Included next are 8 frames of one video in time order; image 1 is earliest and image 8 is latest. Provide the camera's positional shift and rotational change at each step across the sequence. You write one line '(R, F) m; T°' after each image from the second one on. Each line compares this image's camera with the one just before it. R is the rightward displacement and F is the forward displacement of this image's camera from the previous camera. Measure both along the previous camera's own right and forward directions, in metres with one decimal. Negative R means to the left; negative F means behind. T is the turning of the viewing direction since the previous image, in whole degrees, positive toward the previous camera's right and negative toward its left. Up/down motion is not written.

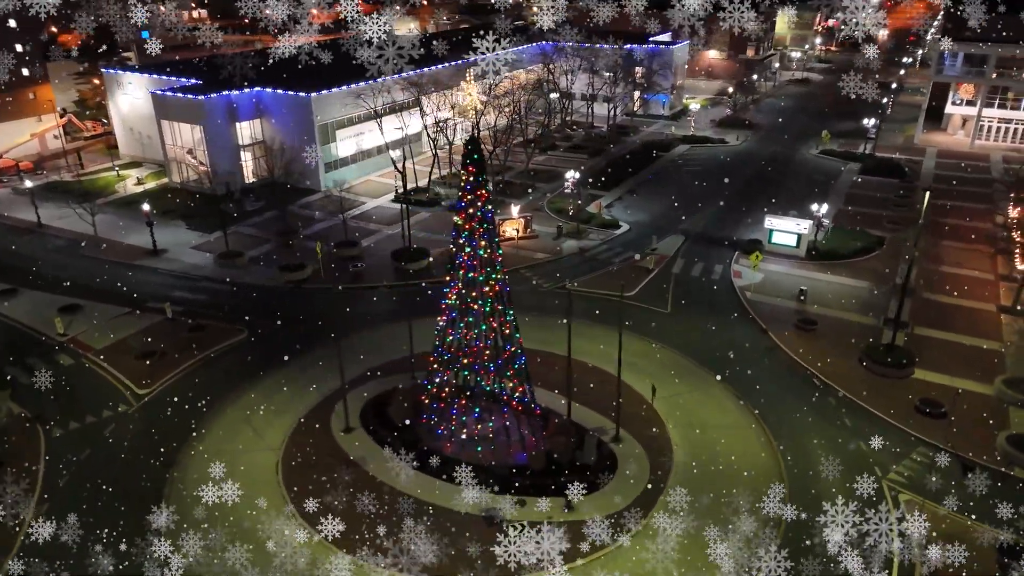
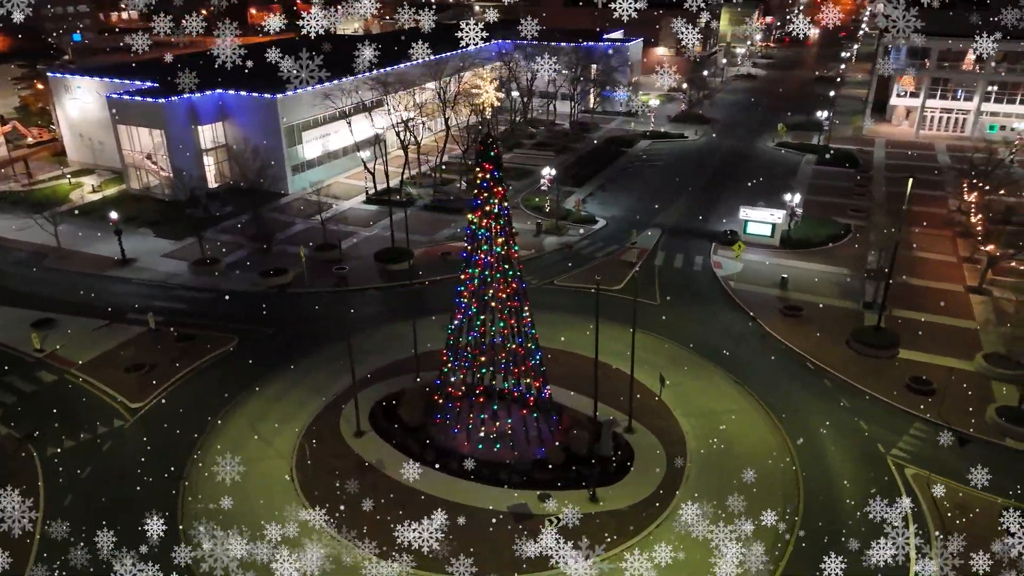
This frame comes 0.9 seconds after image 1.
(-1.9, +0.1) m; +4°
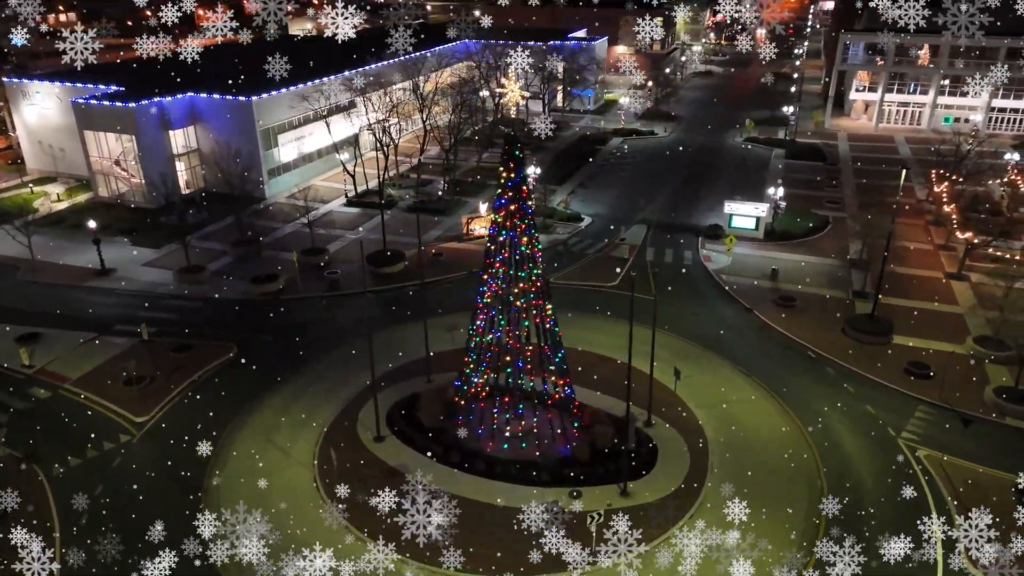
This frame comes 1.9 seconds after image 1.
(-1.9, +0.1) m; +3°
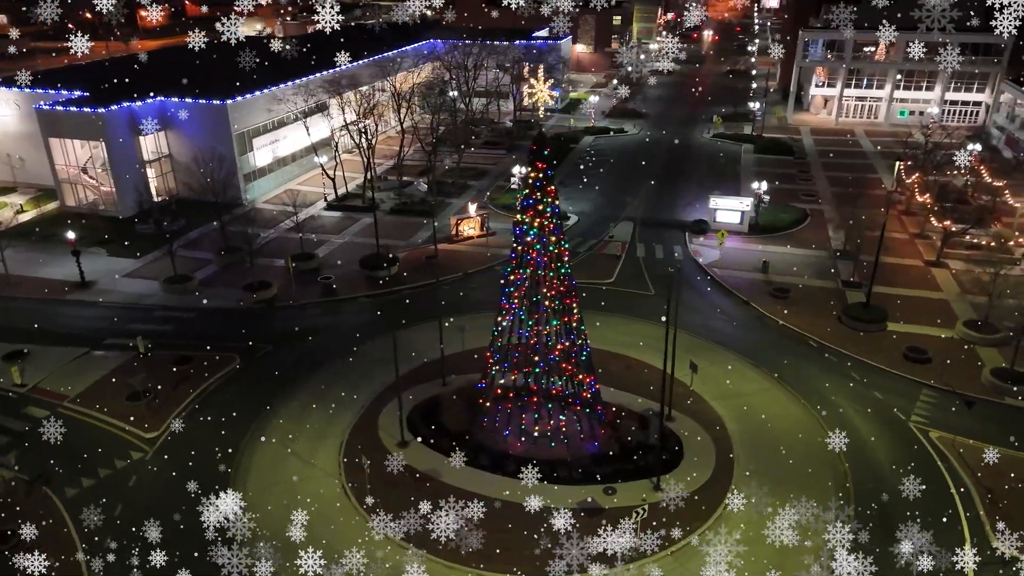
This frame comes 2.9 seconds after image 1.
(-2.1, +0.1) m; +4°
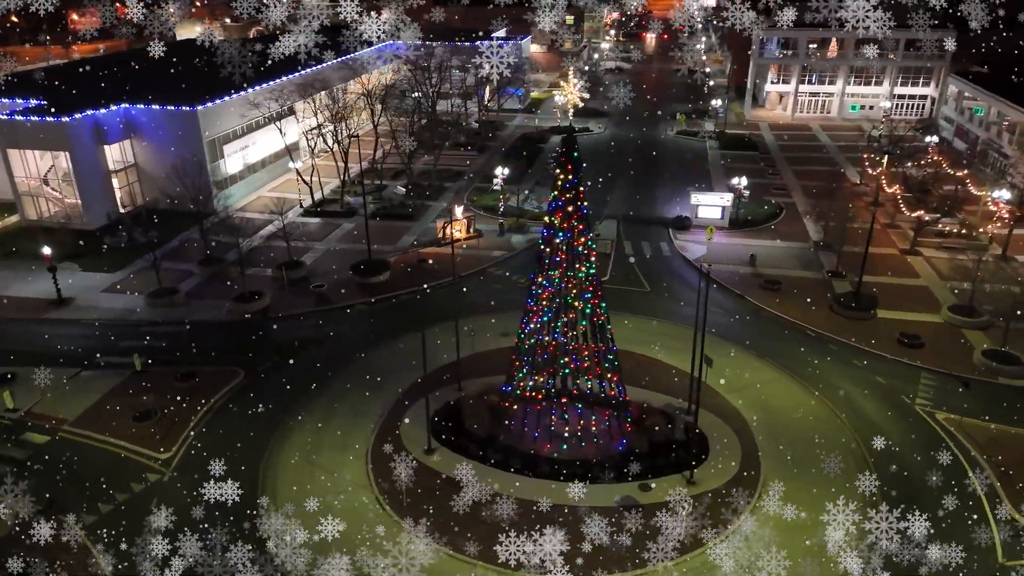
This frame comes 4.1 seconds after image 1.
(-2.3, +0.1) m; +4°
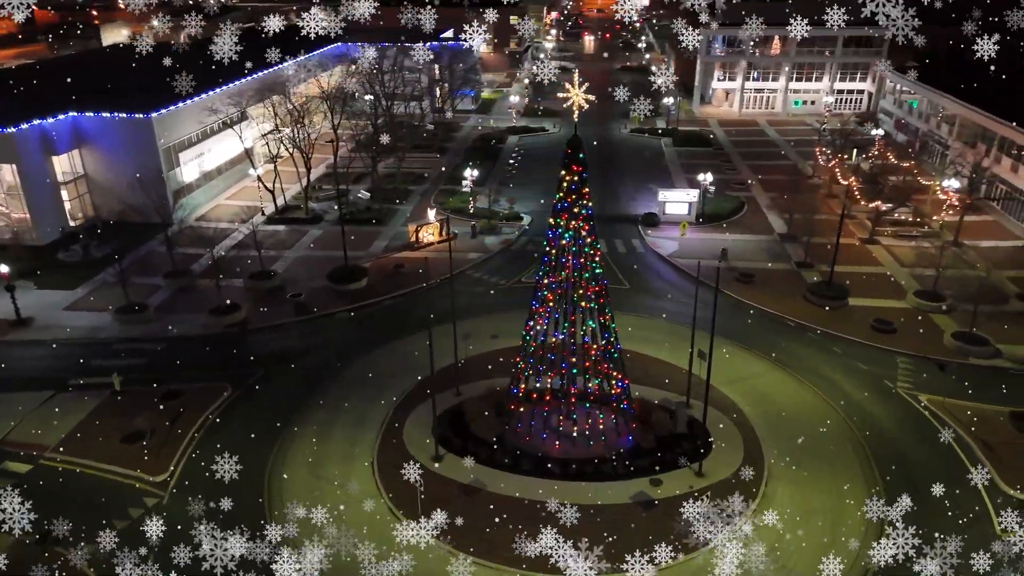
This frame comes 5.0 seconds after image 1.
(-1.8, +0.1) m; +4°
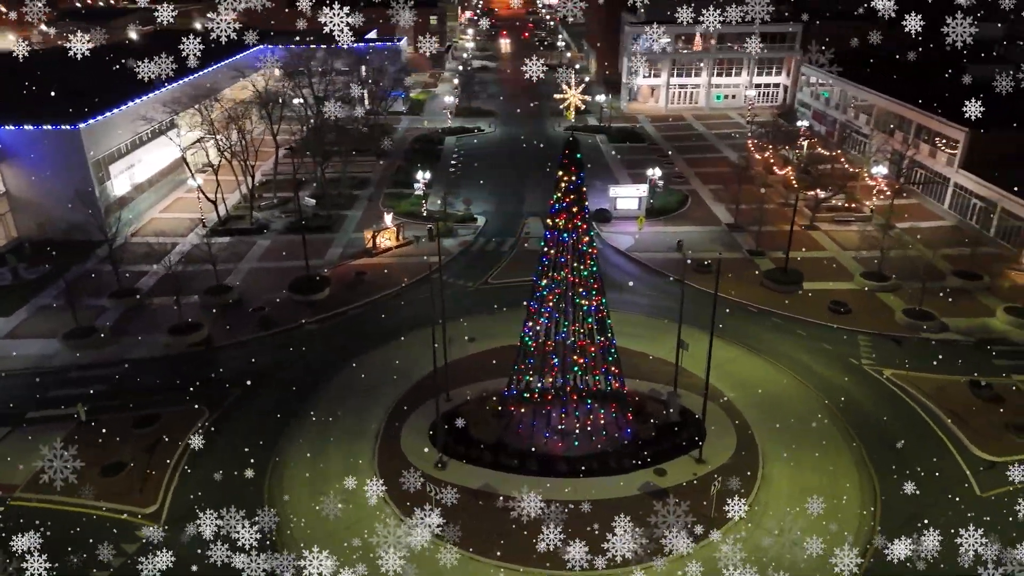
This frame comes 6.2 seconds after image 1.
(-2.3, +0.1) m; +6°
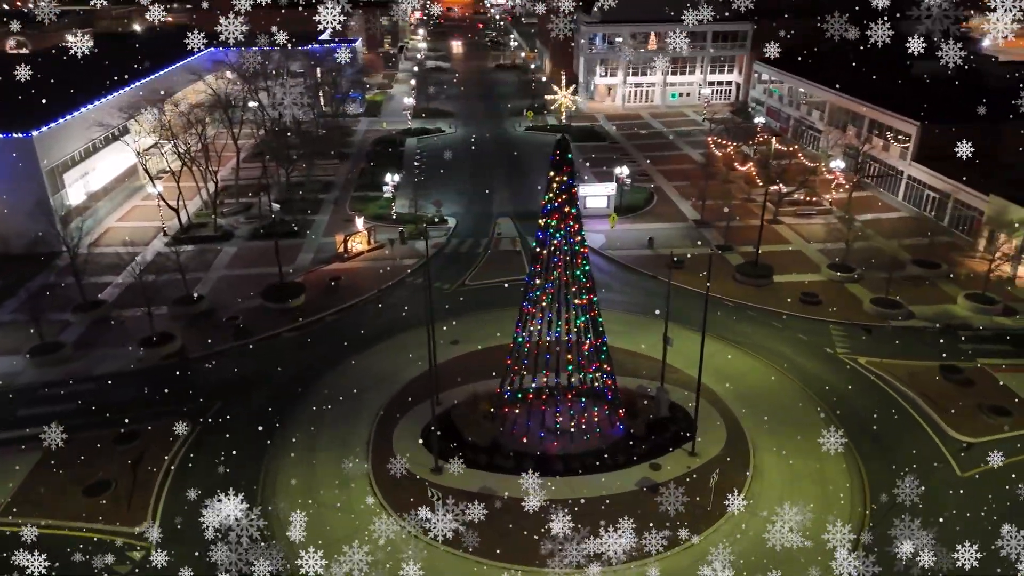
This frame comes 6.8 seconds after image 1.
(-1.1, 0.0) m; +4°
